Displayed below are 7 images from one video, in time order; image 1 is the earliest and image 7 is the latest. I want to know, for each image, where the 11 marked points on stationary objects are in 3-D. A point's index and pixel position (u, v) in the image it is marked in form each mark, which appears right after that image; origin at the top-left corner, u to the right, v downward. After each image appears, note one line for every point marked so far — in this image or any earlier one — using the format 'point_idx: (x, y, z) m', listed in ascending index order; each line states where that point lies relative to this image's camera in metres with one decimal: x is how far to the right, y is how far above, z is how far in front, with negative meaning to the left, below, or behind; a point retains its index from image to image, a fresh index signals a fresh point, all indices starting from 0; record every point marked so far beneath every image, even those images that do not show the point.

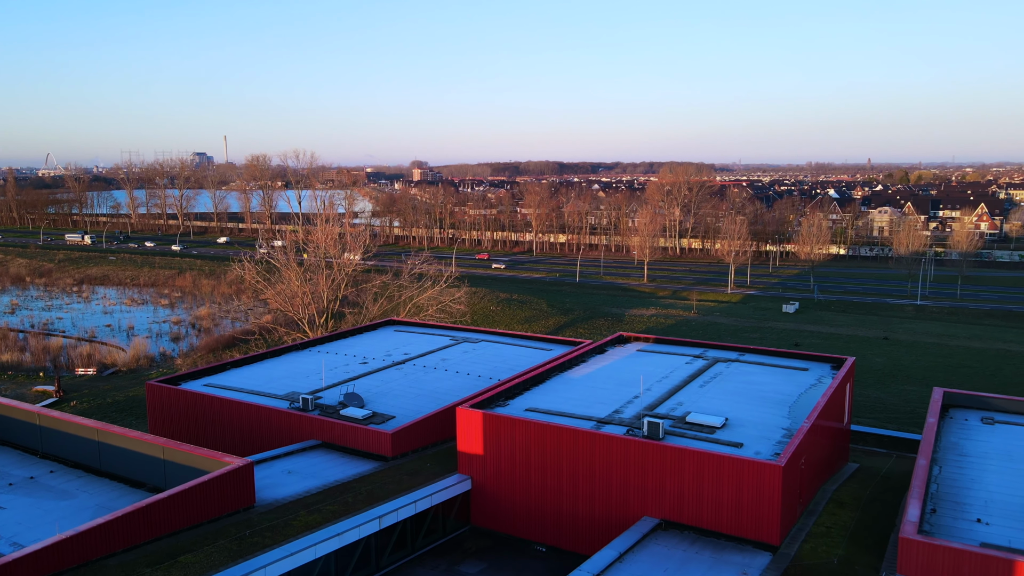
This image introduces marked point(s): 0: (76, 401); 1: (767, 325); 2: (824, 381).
0: (-7.9, -2.0, +14.1) m
1: (+6.4, -0.9, +19.5) m
2: (+2.8, -0.8, +7.1) m
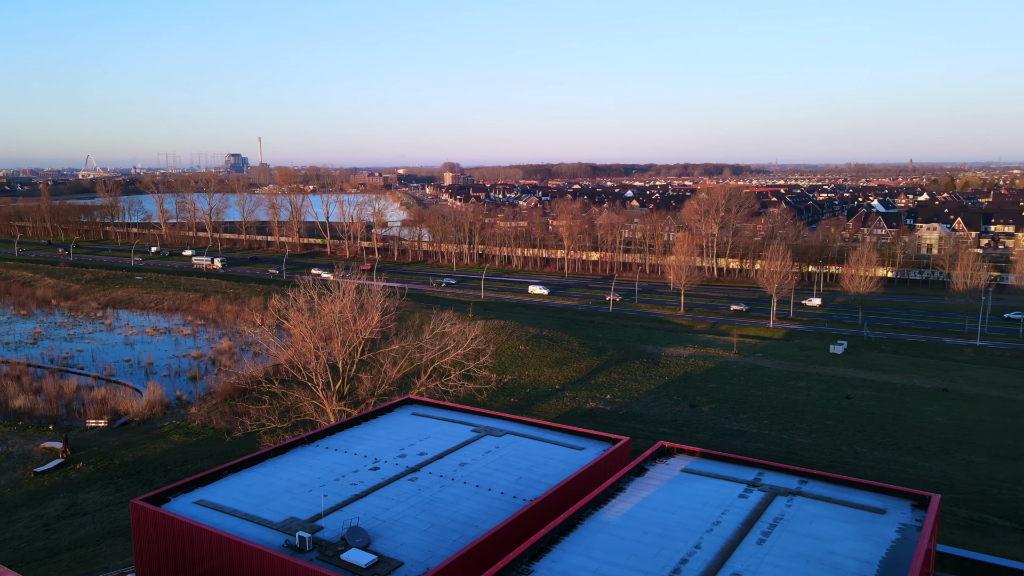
0: (-7.4, -3.0, +13.4) m
1: (+7.1, -1.9, +18.3) m
2: (+3.0, -1.9, +6.0) m
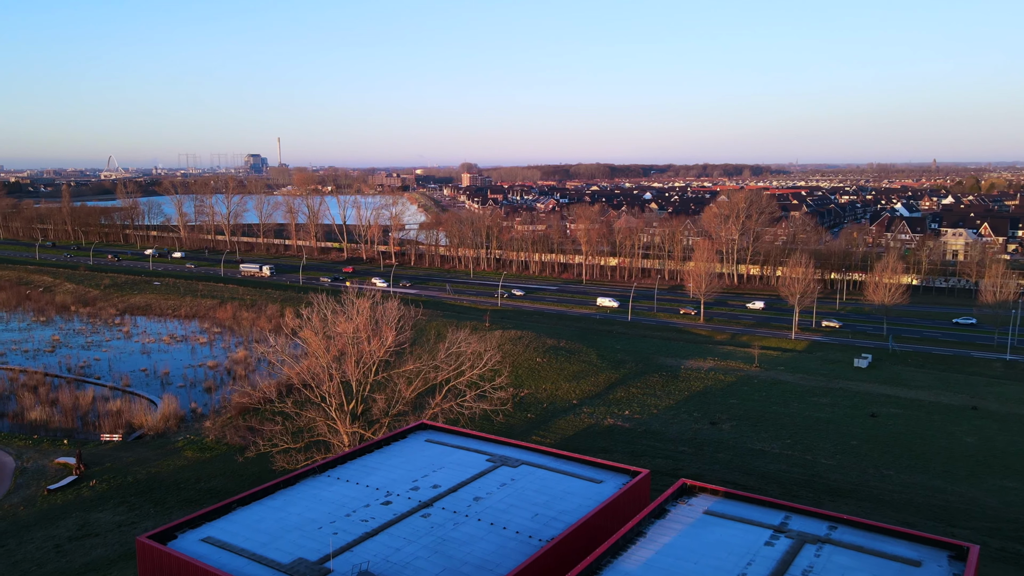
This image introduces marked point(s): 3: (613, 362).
0: (-7.1, -3.3, +13.3) m
1: (+7.4, -2.2, +17.8) m
2: (+3.1, -2.2, +5.7) m
3: (+2.5, -1.9, +19.6) m
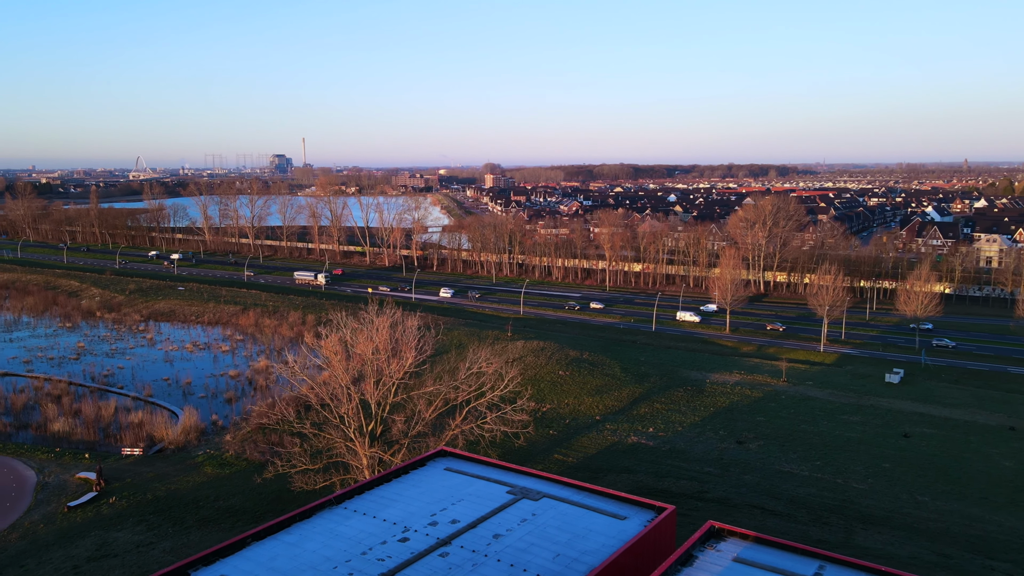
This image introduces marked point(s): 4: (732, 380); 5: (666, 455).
0: (-6.8, -3.5, +13.3) m
1: (+7.9, -2.6, +17.4) m
2: (+3.3, -2.5, +5.3) m
3: (+3.1, -2.2, +19.3) m
4: (+5.4, -2.3, +19.2) m
5: (+2.9, -3.2, +14.8) m
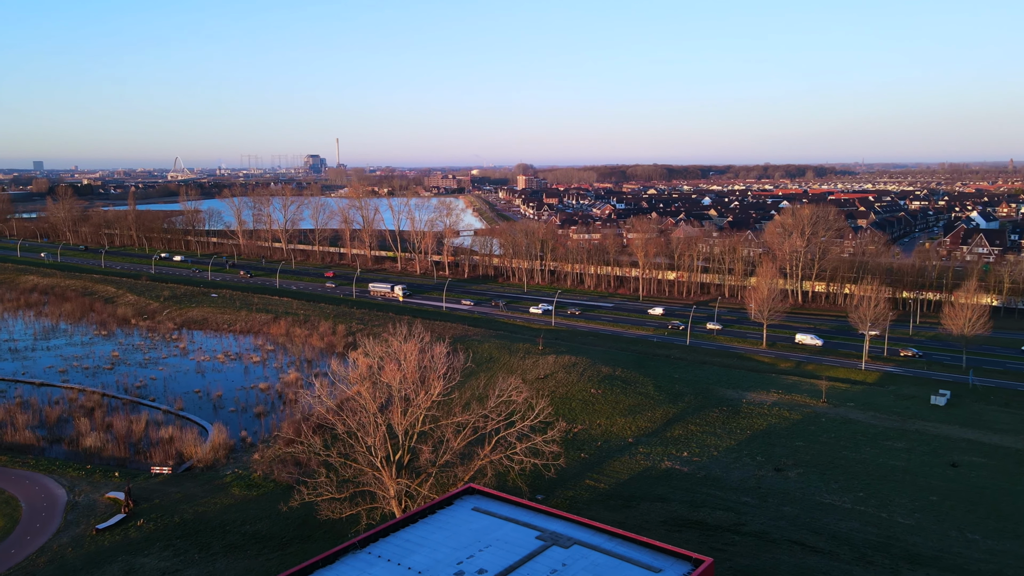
0: (-6.2, -3.9, +13.2) m
1: (+8.6, -3.0, +16.7) m
2: (+3.4, -2.9, +4.9) m
3: (+3.8, -2.6, +18.8) m
4: (+6.1, -2.7, +18.7) m
5: (+3.5, -3.6, +14.3) m
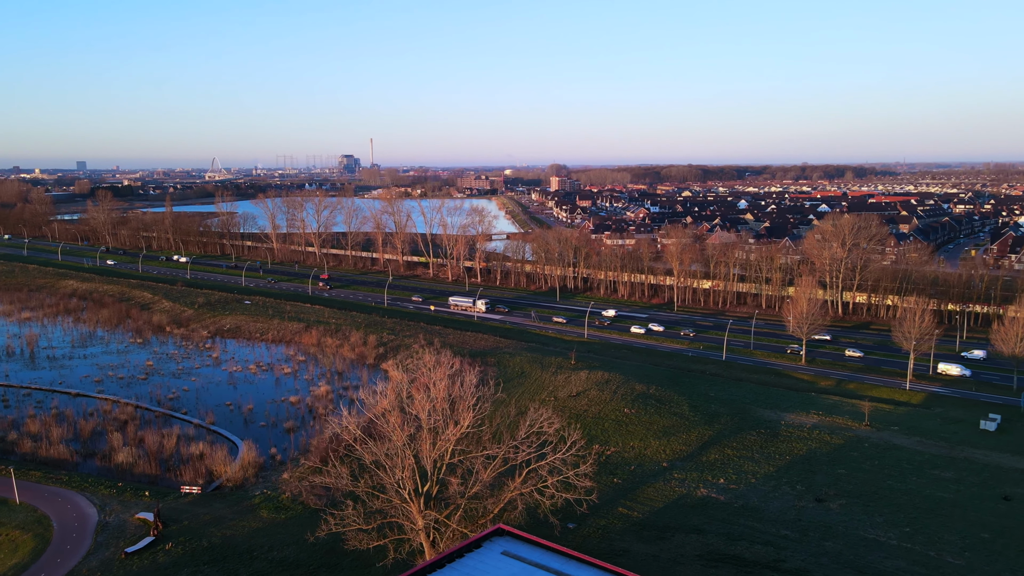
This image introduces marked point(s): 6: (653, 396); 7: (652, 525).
0: (-5.7, -4.3, +13.2) m
1: (+9.2, -3.4, +16.0) m
2: (+3.6, -3.4, +4.4) m
3: (+4.6, -3.0, +18.4) m
4: (+6.9, -3.1, +18.1) m
5: (+4.0, -4.0, +13.9) m
6: (+3.5, -2.6, +19.4) m
7: (+2.4, -4.1, +13.4) m
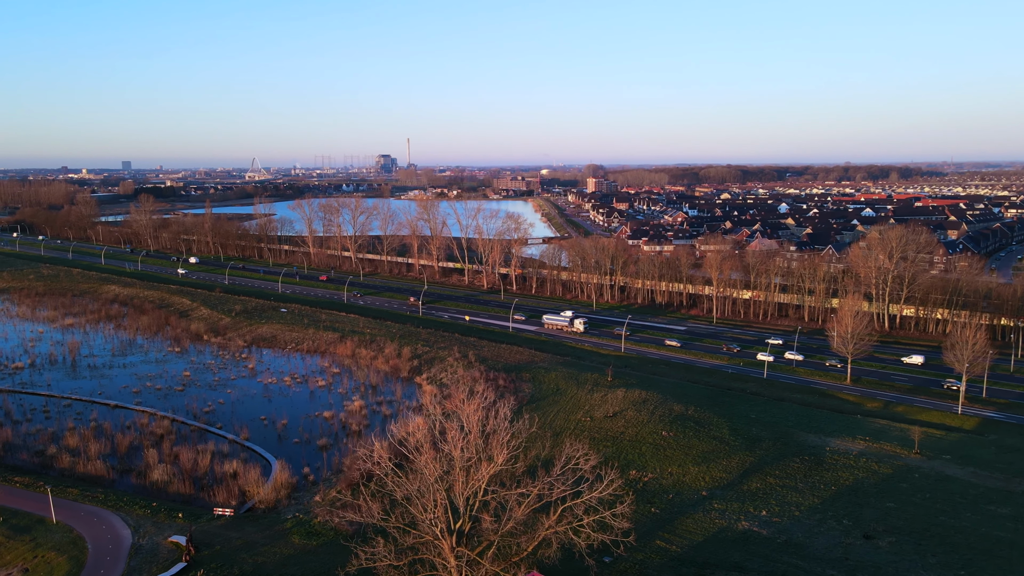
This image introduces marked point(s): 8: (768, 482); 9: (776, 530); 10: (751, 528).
0: (-5.2, -4.7, +13.1) m
1: (+9.9, -3.9, +15.3) m
2: (+3.8, -3.9, +3.9) m
3: (+5.4, -3.4, +17.8) m
4: (+7.7, -3.6, +17.4) m
5: (+4.6, -4.5, +13.4) m
6: (+4.4, -3.1, +18.9) m
7: (+3.0, -4.5, +13.0) m
8: (+5.2, -3.9, +15.9) m
9: (+4.8, -4.3, +14.1) m
10: (+4.3, -4.3, +14.1) m
